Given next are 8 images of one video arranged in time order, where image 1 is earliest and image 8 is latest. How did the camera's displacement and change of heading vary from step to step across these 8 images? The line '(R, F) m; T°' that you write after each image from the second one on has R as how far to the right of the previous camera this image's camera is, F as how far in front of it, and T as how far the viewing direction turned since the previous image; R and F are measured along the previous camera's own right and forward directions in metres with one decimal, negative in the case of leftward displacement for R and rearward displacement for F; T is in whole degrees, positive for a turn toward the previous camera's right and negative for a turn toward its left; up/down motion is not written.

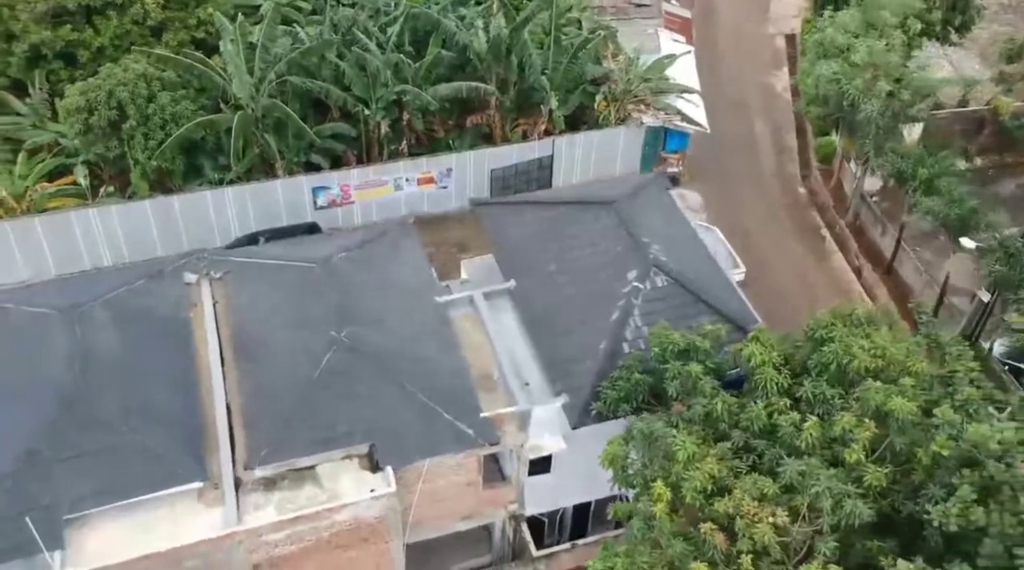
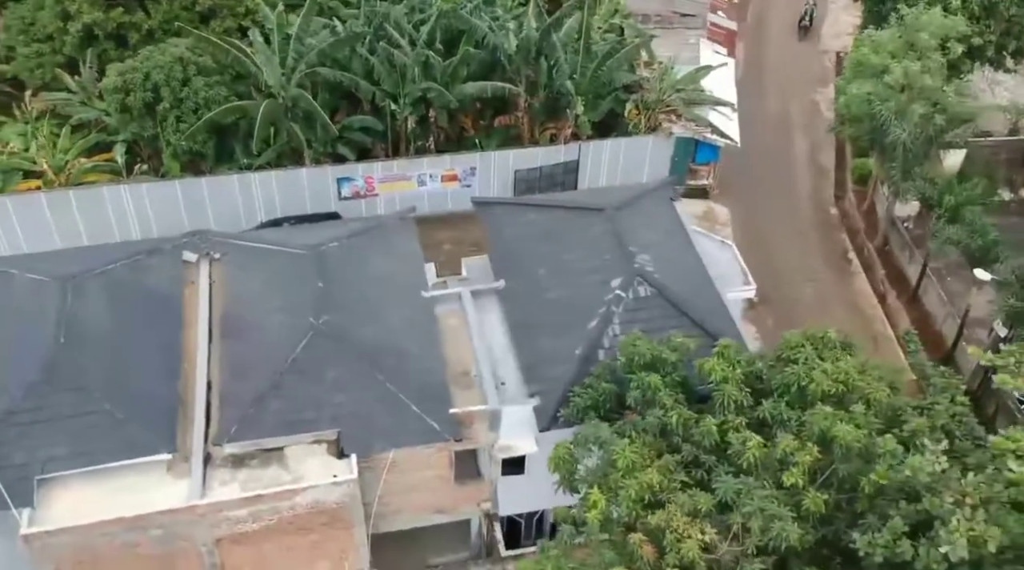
(+1.1, 0.0) m; -4°
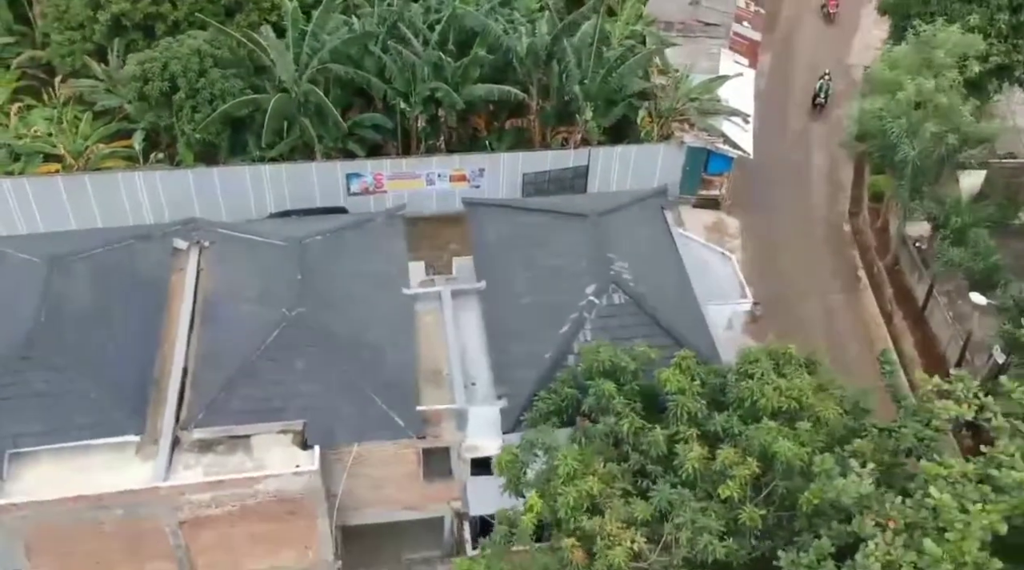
(+1.0, 0.0) m; -3°
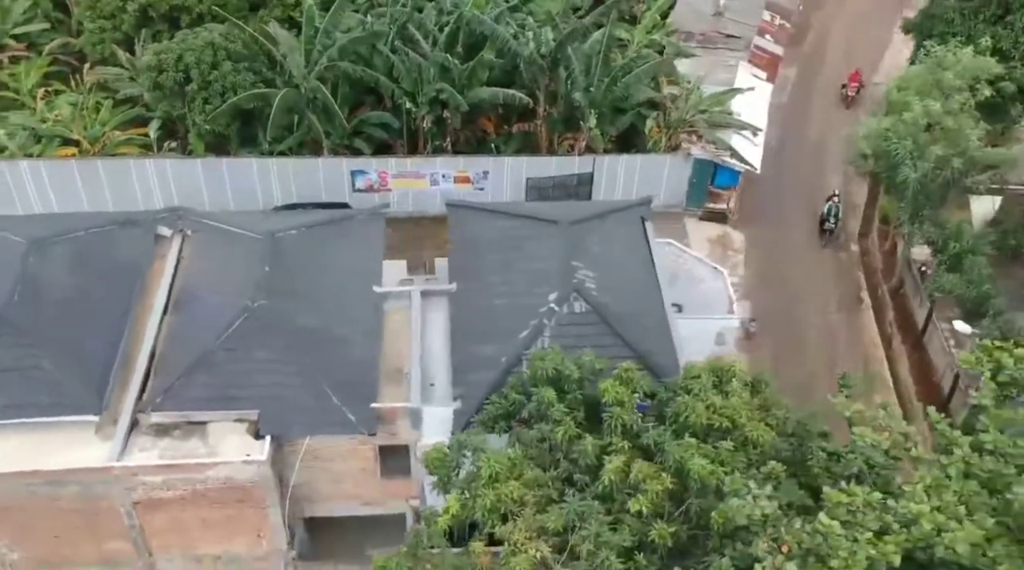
(+1.2, 0.0) m; -3°
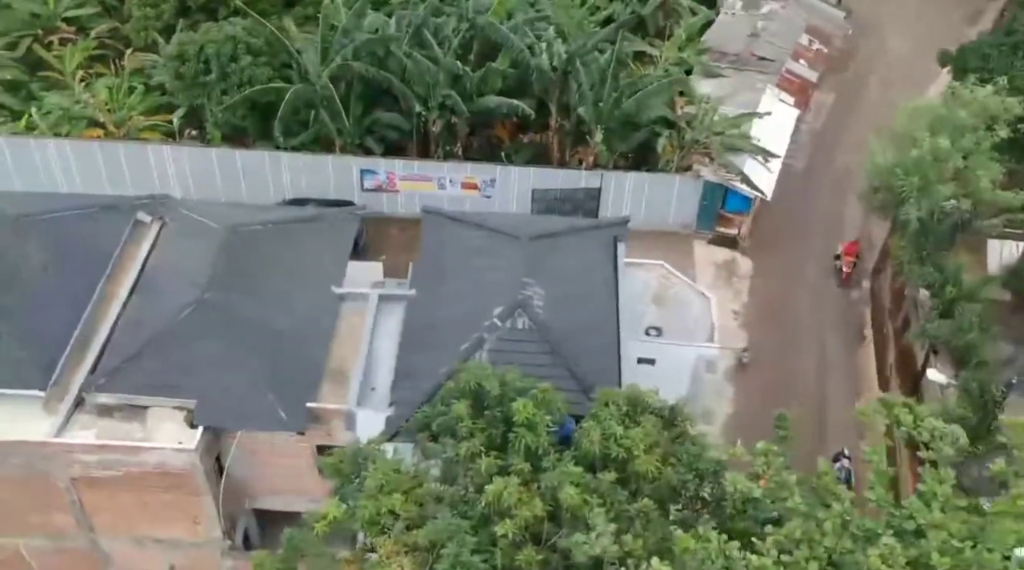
(+1.7, +0.1) m; -5°
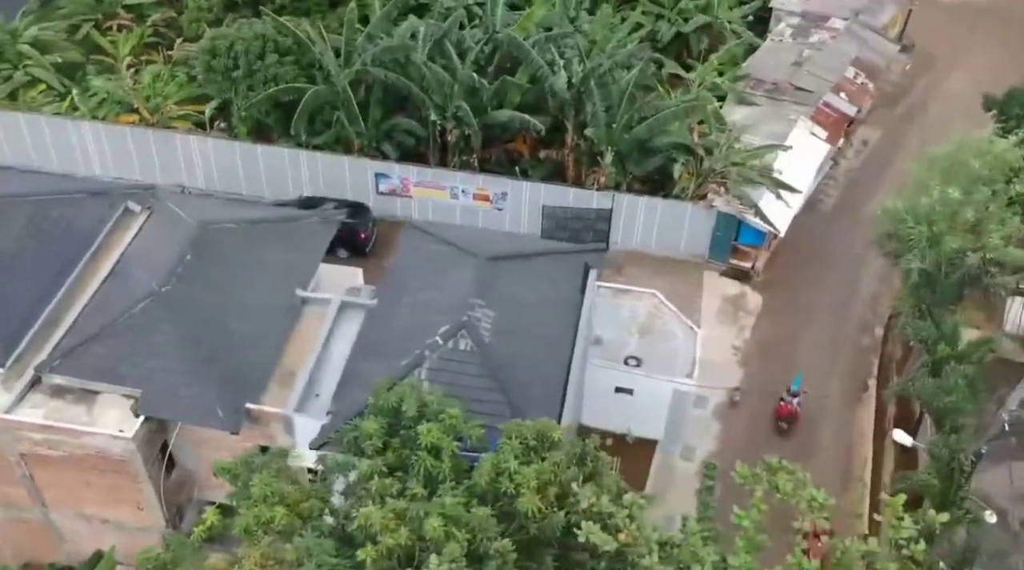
(+1.8, +0.2) m; -5°
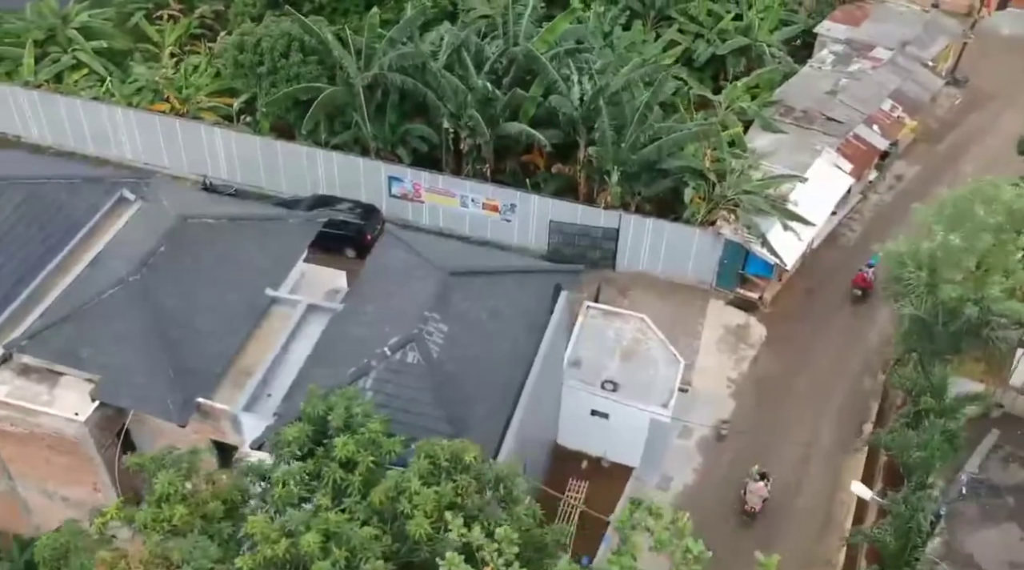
(+1.6, +0.1) m; -4°
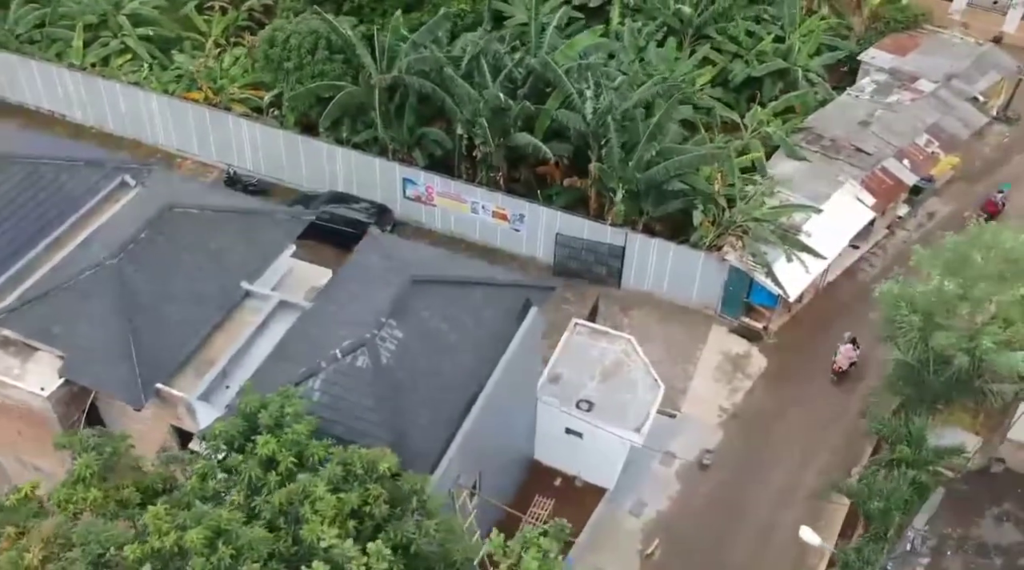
(+1.6, +0.1) m; -4°
